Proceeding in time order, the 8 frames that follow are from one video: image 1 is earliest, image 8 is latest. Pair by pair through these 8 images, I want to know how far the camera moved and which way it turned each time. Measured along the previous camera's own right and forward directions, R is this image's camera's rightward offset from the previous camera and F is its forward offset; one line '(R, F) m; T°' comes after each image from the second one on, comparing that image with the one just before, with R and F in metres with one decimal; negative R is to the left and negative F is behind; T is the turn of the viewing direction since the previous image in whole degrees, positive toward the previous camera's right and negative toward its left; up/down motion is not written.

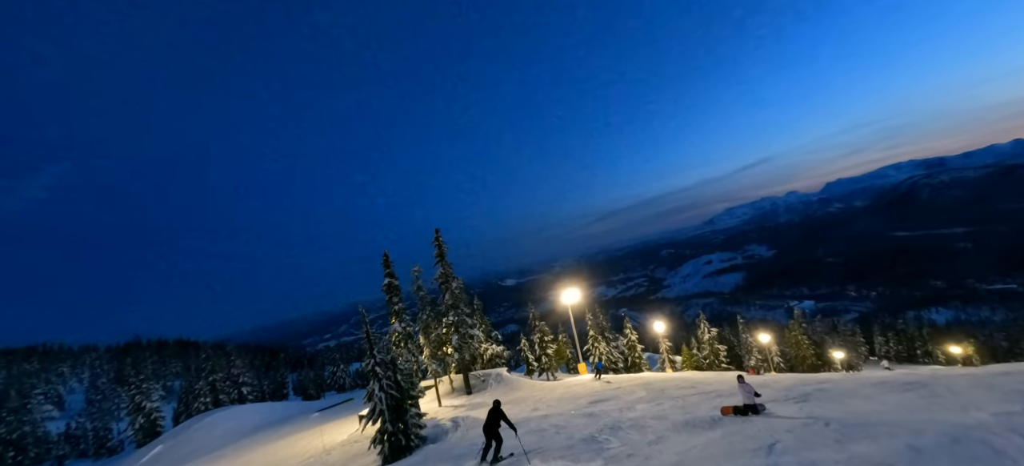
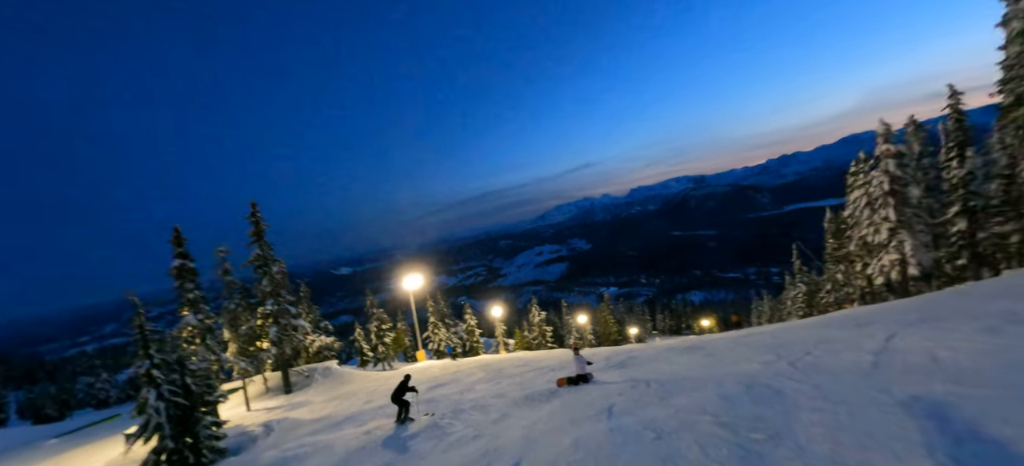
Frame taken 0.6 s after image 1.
(0.0, +0.1) m; +18°
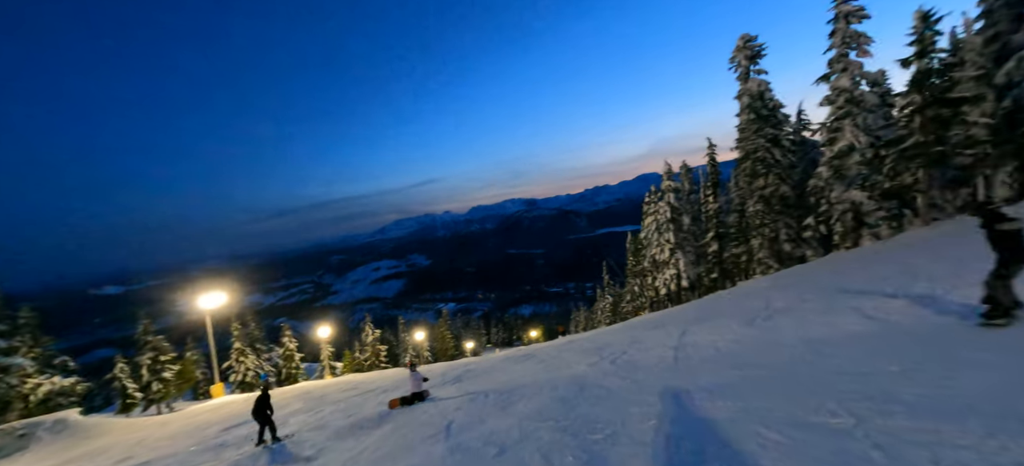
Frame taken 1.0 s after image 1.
(0.0, +0.2) m; +18°
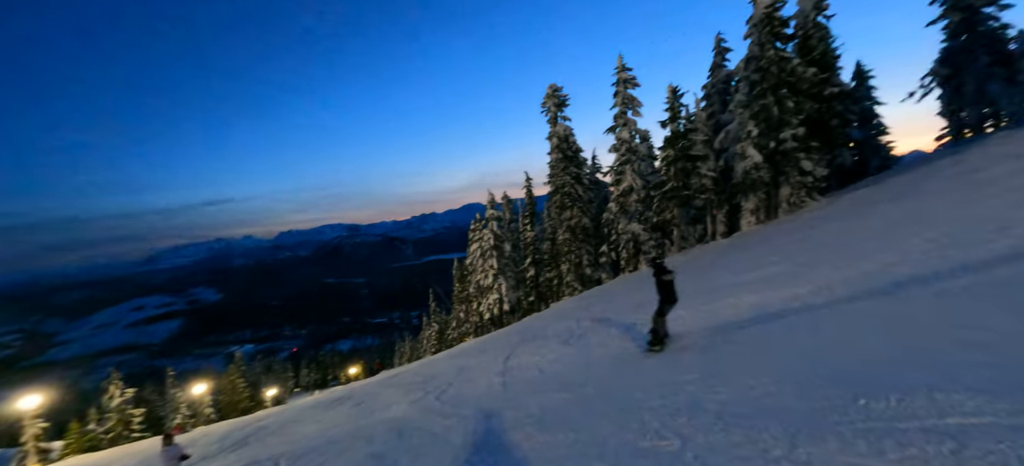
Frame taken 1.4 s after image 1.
(+0.1, +0.3) m; +19°
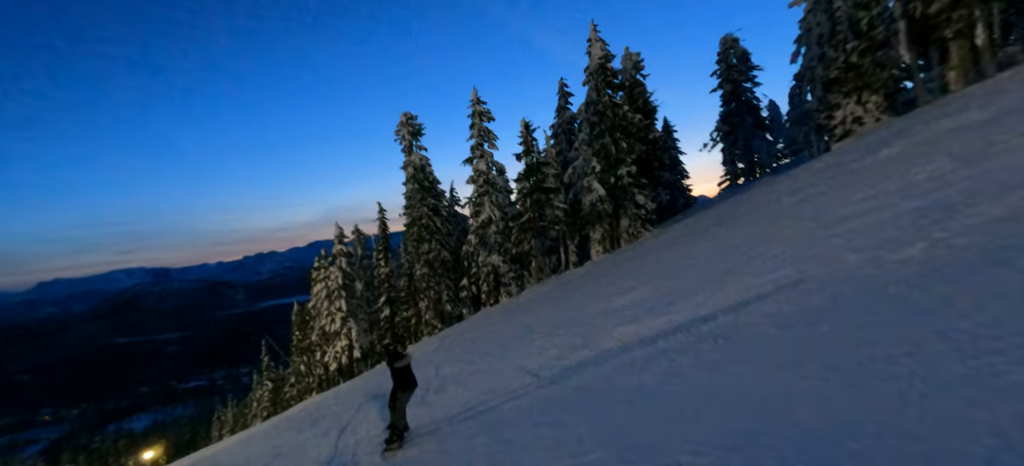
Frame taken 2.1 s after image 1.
(-0.4, +1.0) m; +16°
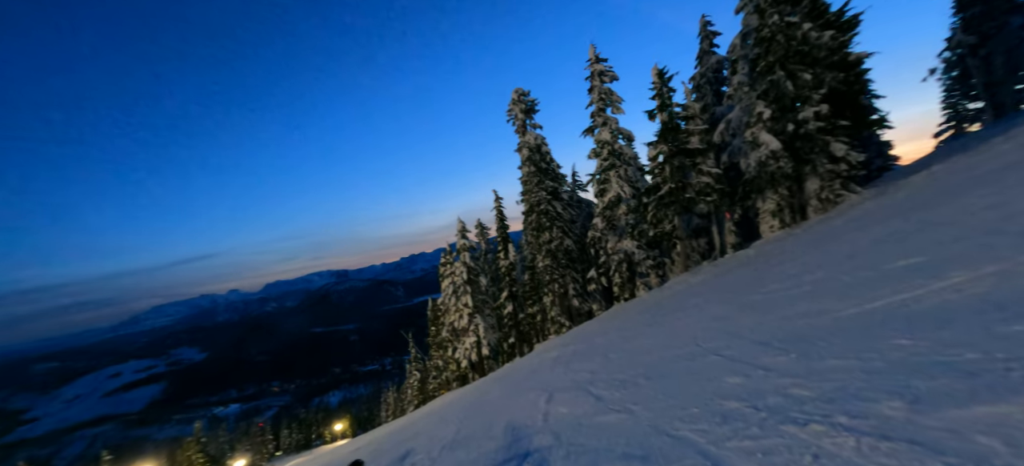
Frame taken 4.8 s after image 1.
(-0.4, +5.6) m; -14°
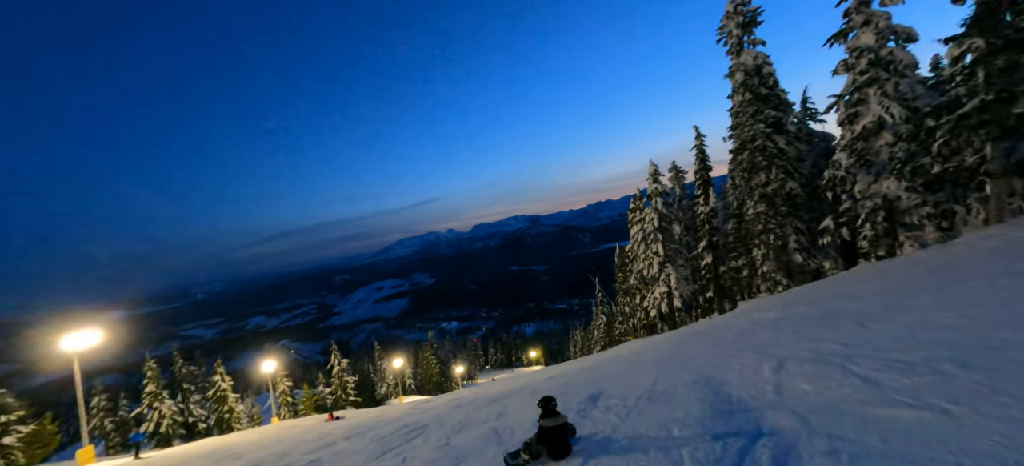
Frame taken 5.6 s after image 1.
(-0.9, +3.2) m; -20°
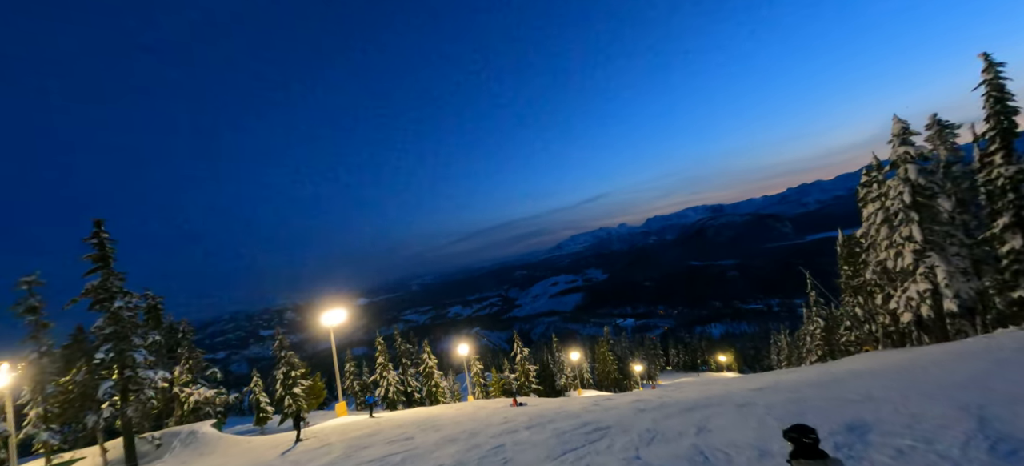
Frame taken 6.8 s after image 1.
(-1.4, +5.0) m; -19°
